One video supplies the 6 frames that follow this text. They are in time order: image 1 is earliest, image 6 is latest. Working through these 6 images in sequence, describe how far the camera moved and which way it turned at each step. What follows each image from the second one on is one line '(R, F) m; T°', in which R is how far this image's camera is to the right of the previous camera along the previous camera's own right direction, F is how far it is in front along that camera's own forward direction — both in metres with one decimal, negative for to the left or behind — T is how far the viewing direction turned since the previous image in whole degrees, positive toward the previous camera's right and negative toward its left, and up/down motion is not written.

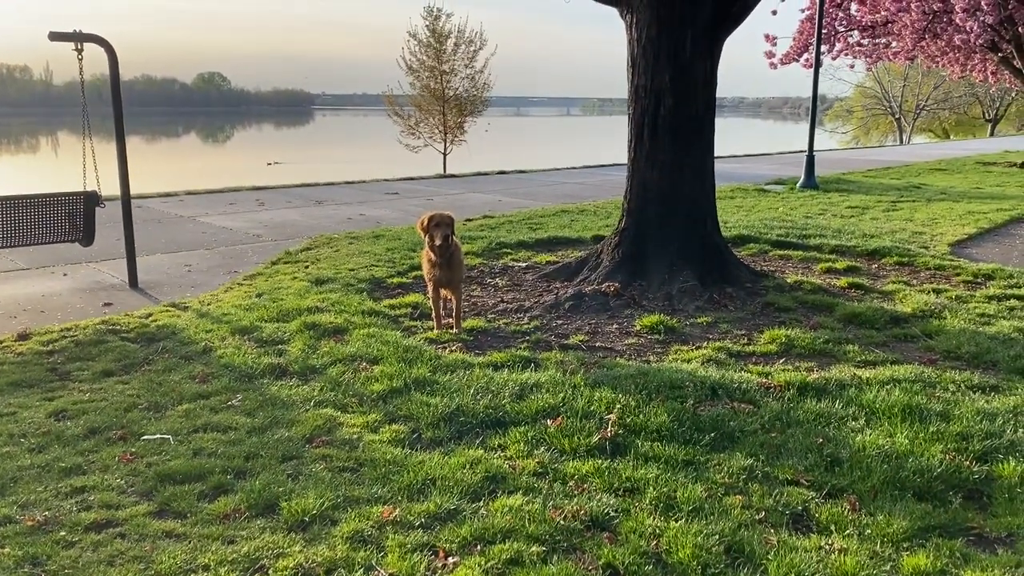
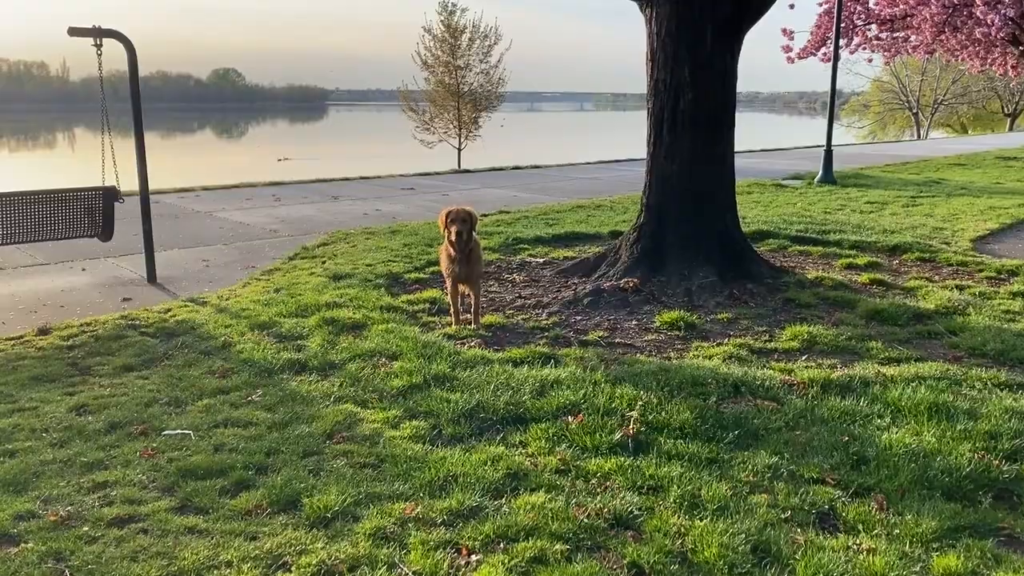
(0.0, 0.0) m; -1°
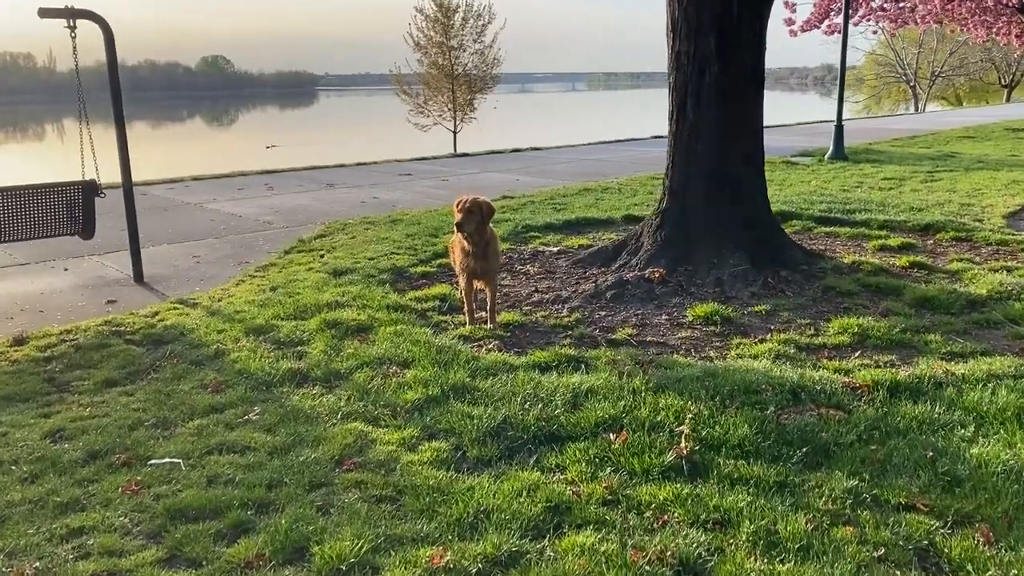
(-0.2, +0.5) m; 0°
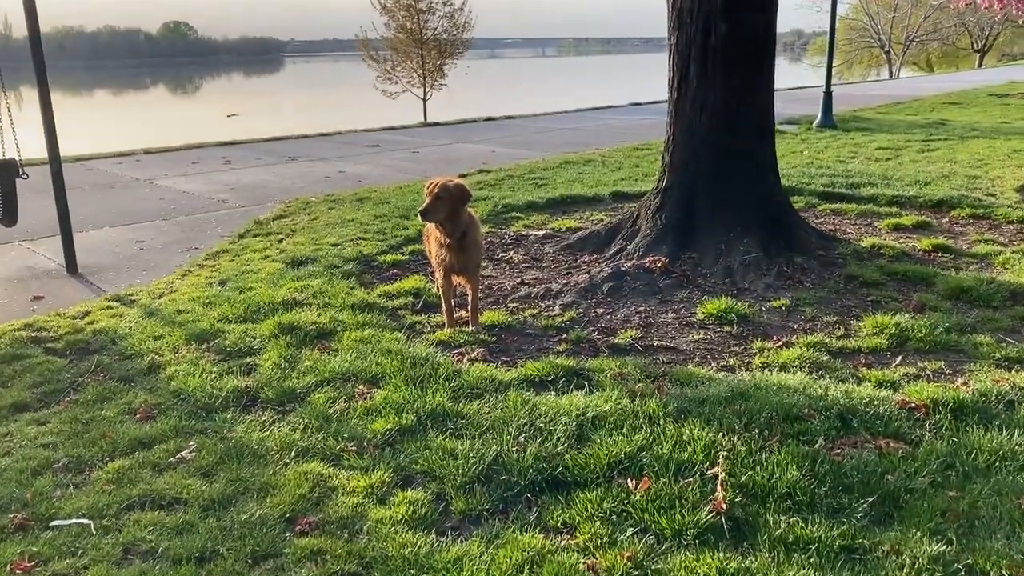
(-0.1, +0.7) m; +2°
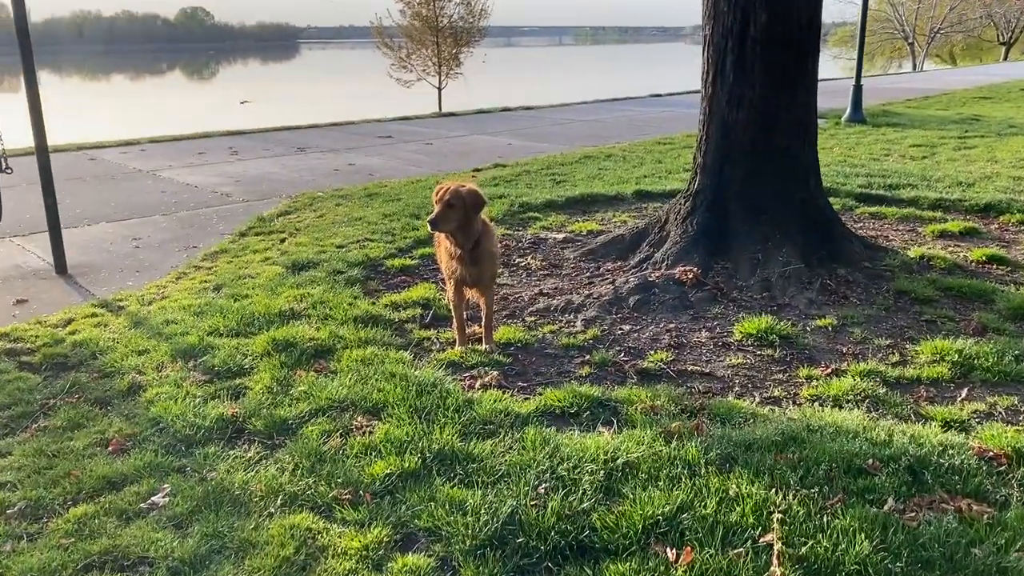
(0.0, +0.4) m; -1°
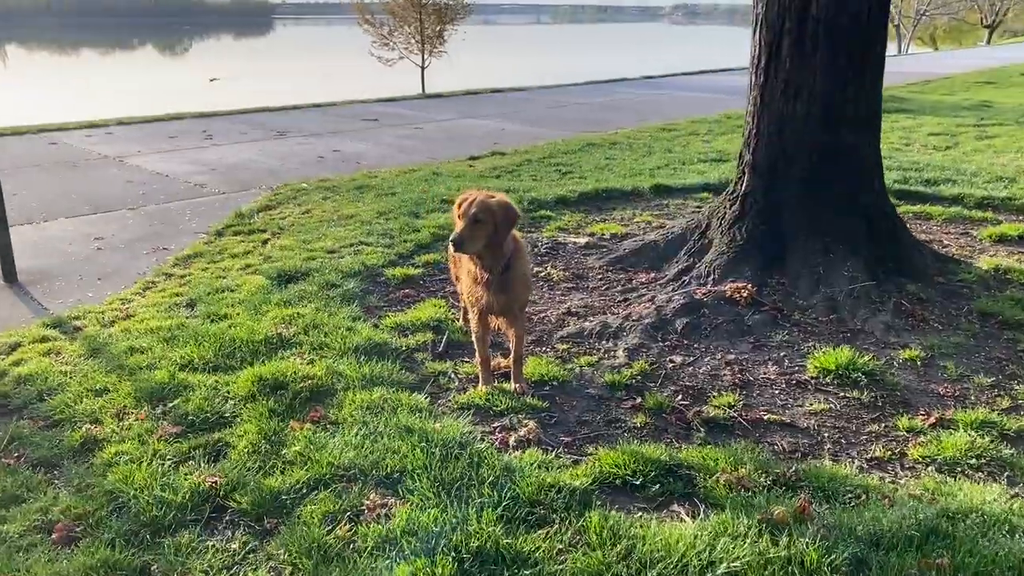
(-0.2, +0.7) m; +2°
